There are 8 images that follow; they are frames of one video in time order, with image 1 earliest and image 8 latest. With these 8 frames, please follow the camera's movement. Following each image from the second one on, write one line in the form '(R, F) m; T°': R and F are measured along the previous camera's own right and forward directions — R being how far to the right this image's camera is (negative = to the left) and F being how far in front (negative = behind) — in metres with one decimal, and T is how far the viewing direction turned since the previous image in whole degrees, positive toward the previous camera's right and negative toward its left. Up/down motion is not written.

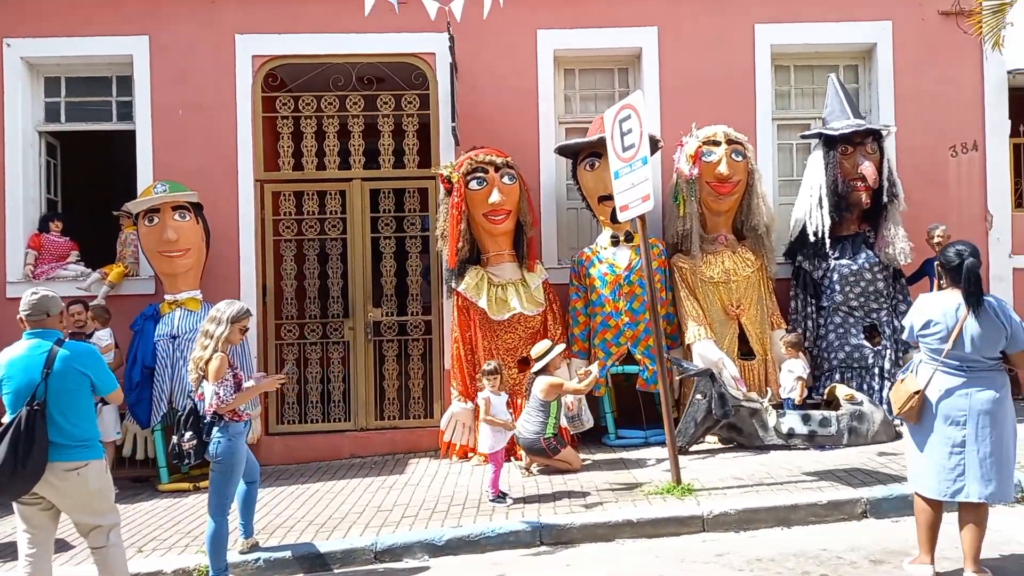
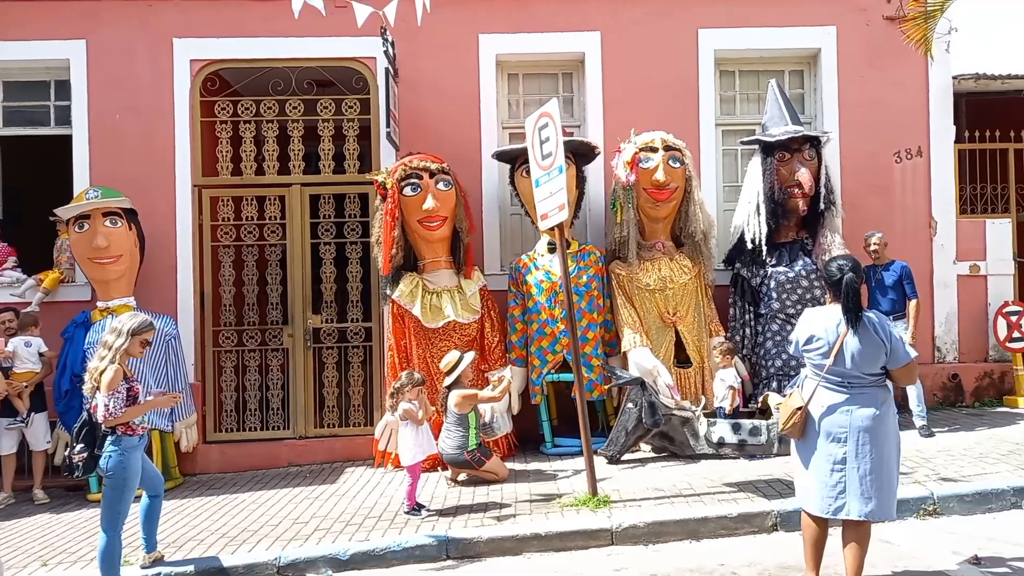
(+0.5, +0.1) m; 0°
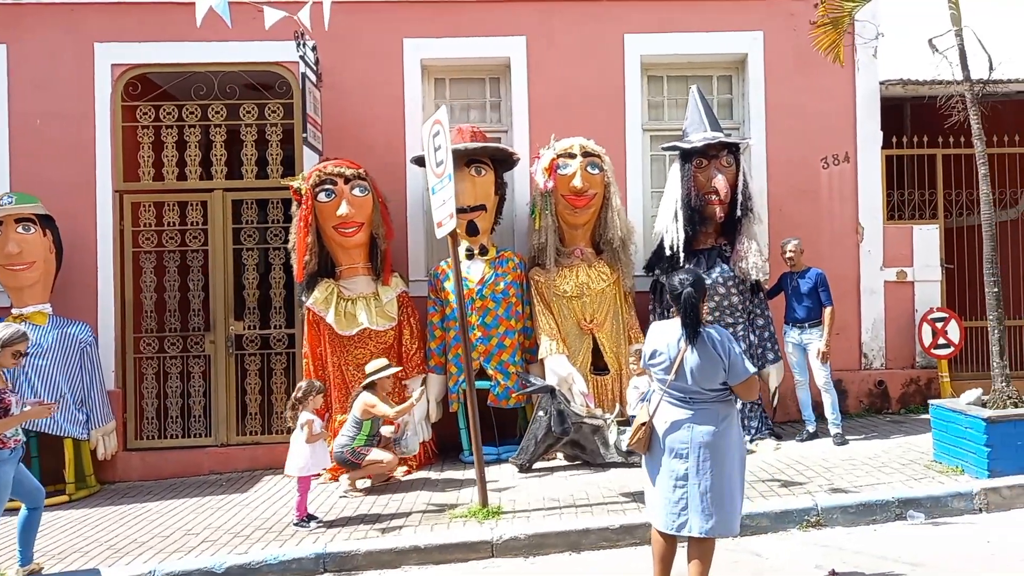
(+0.6, 0.0) m; 0°
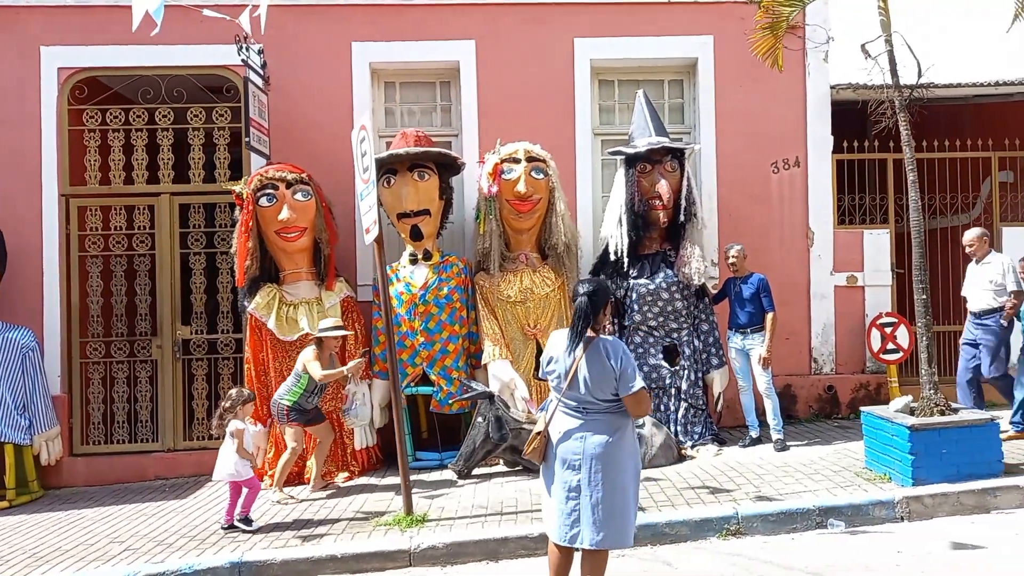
(+0.4, 0.0) m; 0°
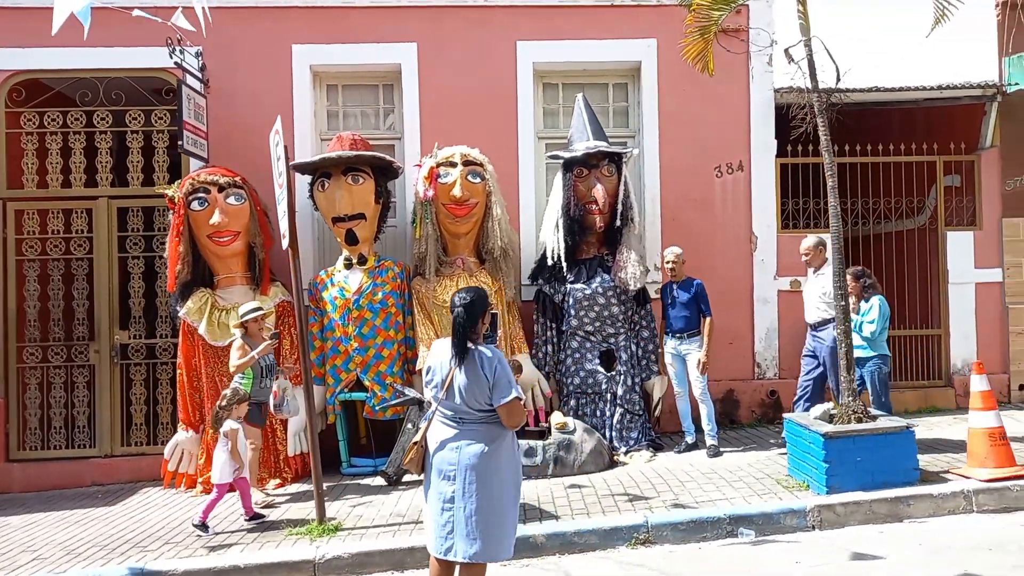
(+0.5, 0.0) m; 0°
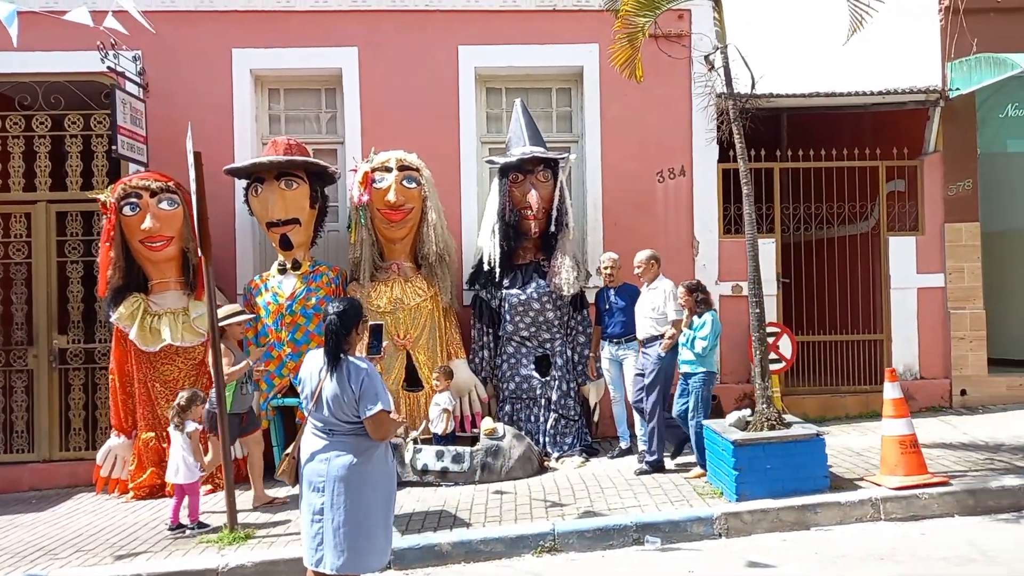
(+0.5, 0.0) m; 0°
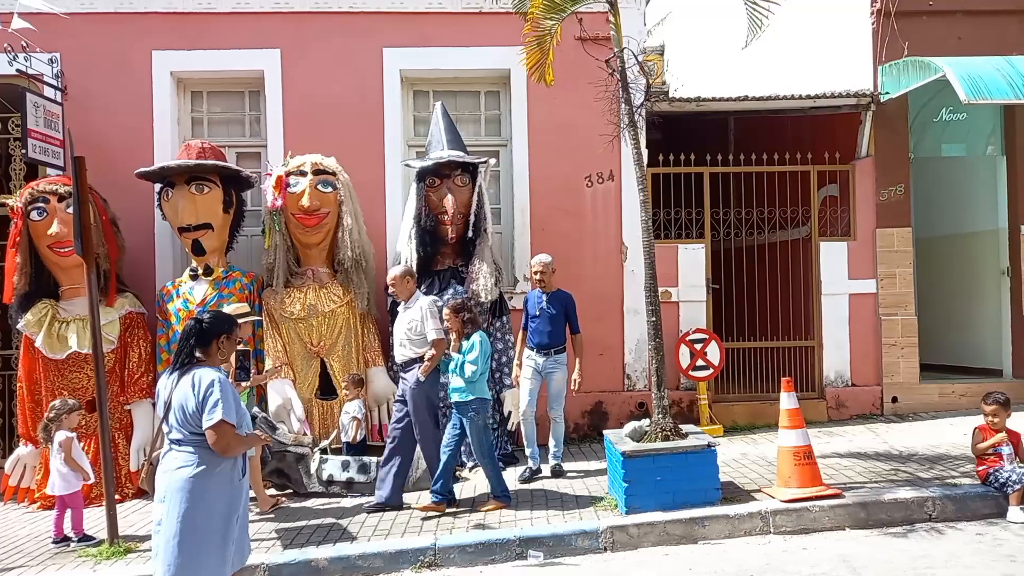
(+0.6, +0.1) m; 0°
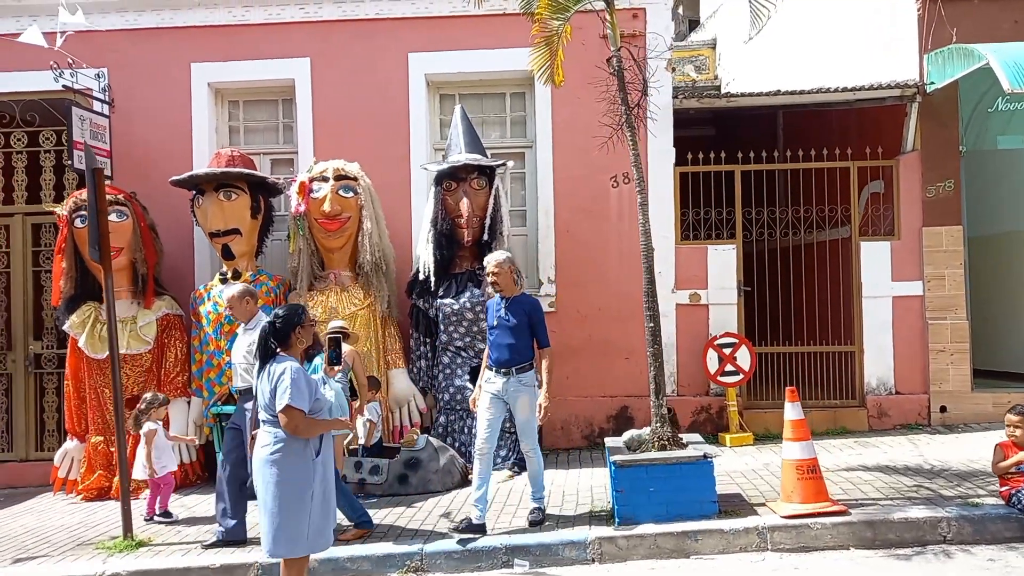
(+0.5, +0.1) m; -6°
